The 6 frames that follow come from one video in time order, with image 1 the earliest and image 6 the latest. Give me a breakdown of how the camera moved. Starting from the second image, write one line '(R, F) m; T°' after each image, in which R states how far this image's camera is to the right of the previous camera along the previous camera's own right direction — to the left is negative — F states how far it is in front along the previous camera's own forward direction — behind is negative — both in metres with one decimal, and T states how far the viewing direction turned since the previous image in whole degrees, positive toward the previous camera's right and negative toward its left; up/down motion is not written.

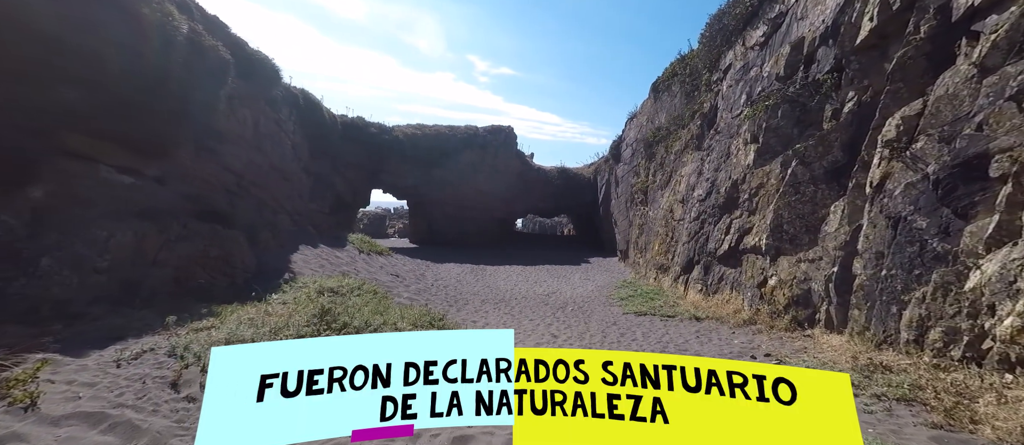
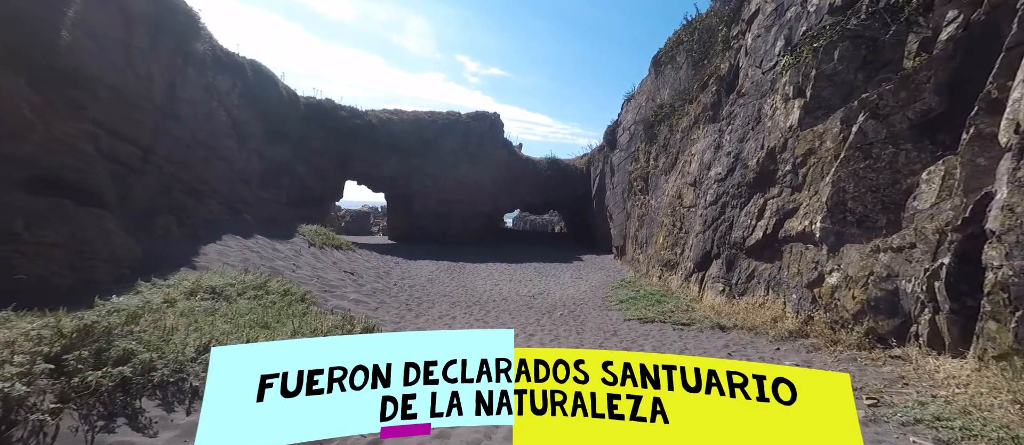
(+0.4, +2.2) m; +1°
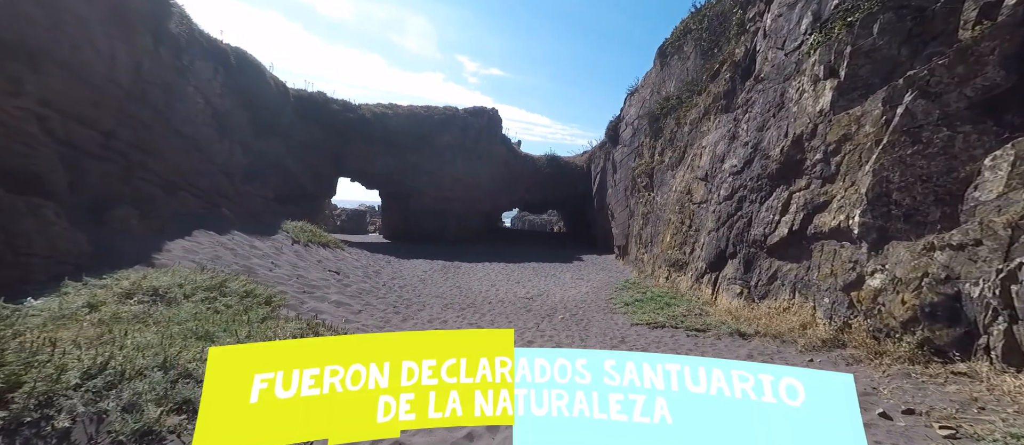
(0.0, +0.7) m; 0°
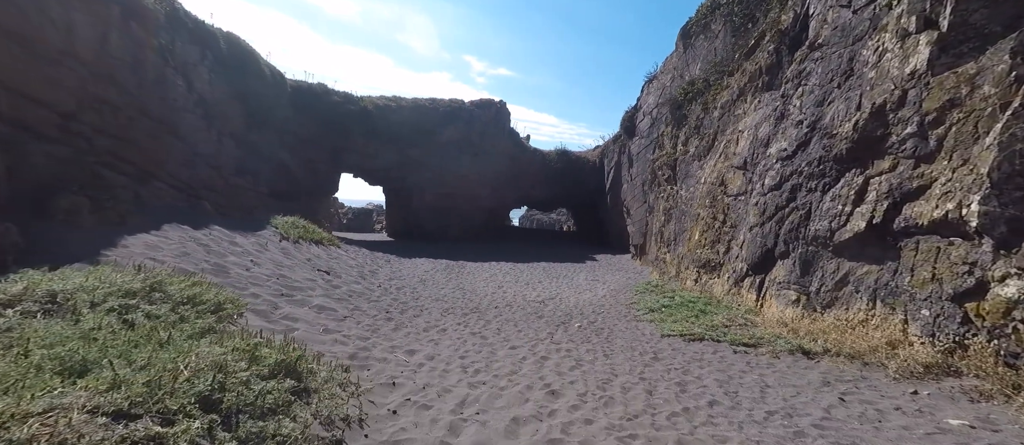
(0.0, +1.2) m; -1°
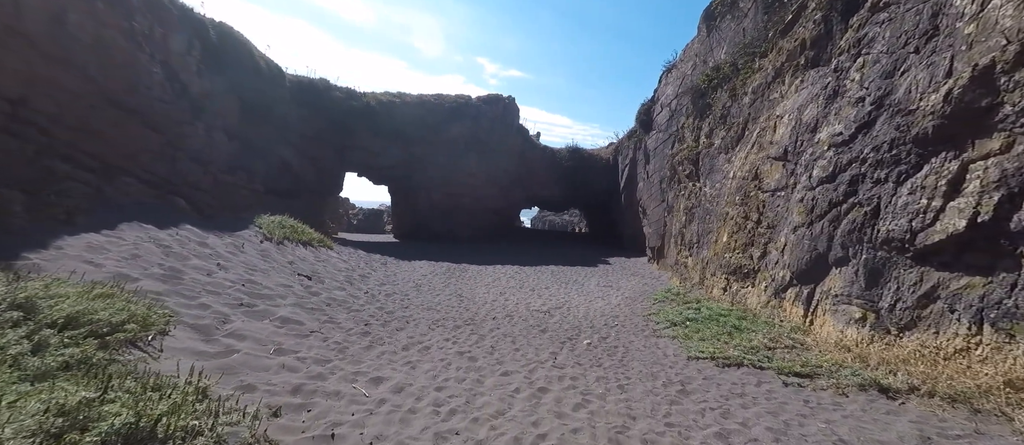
(+0.2, +1.1) m; -2°
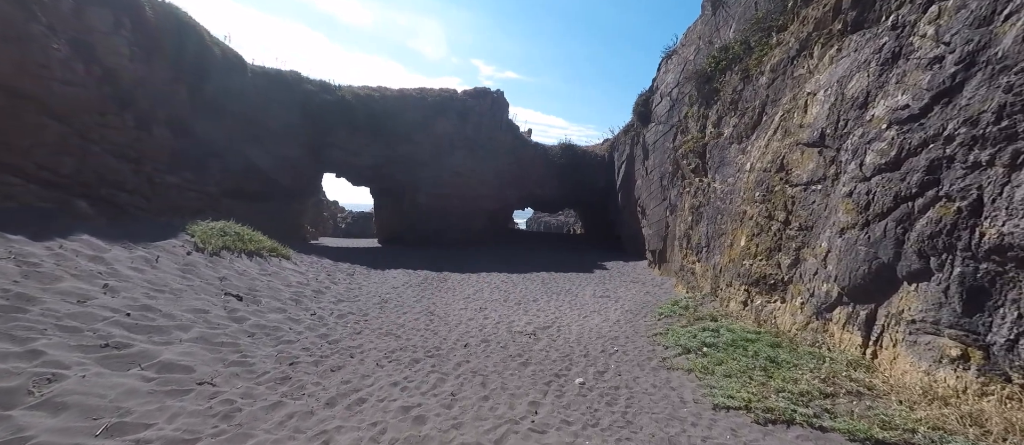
(+0.3, +1.5) m; +1°
